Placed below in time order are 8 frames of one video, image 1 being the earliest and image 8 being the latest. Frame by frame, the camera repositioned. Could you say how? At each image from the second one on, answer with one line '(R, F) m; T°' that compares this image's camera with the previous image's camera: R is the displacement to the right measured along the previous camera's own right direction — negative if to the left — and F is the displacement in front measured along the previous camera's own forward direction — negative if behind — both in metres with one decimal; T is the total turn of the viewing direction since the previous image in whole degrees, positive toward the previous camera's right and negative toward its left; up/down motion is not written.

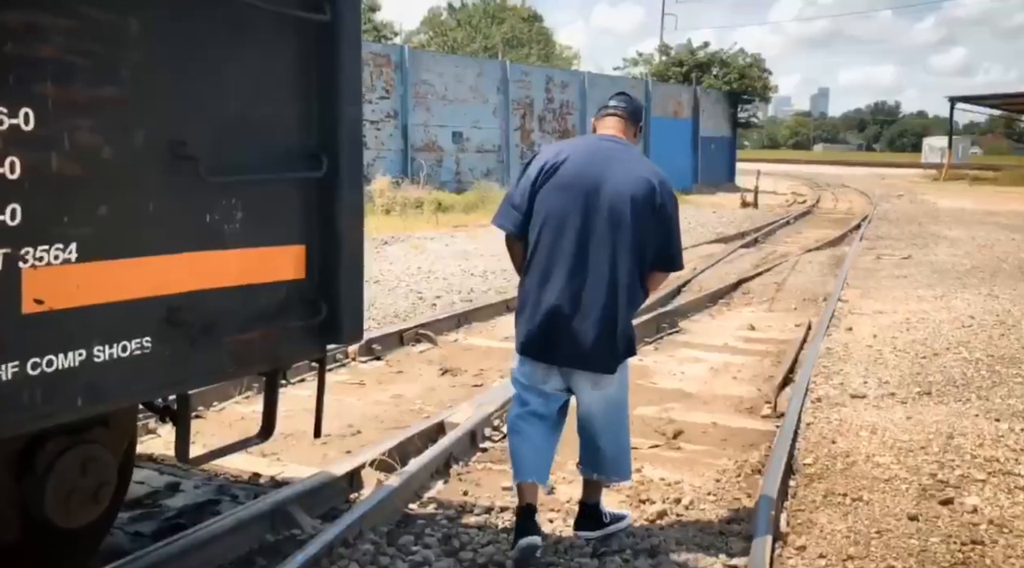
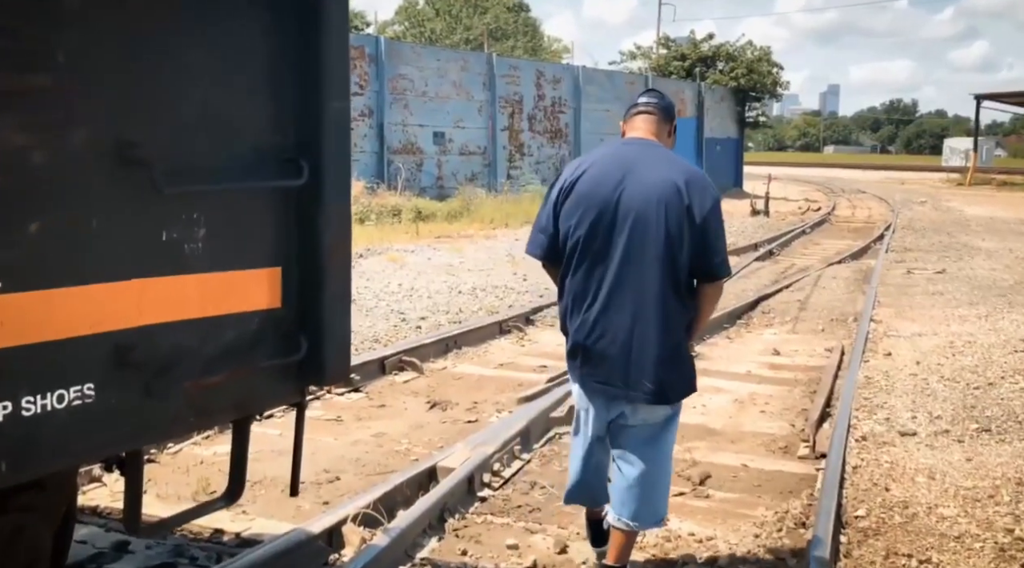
(-0.3, +1.0) m; +2°
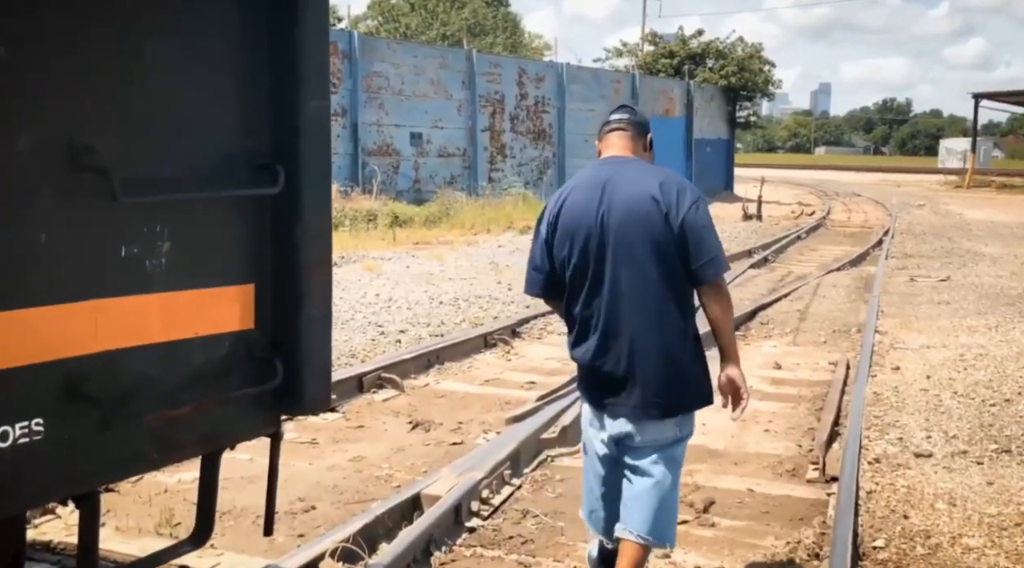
(-0.1, +0.5) m; +2°
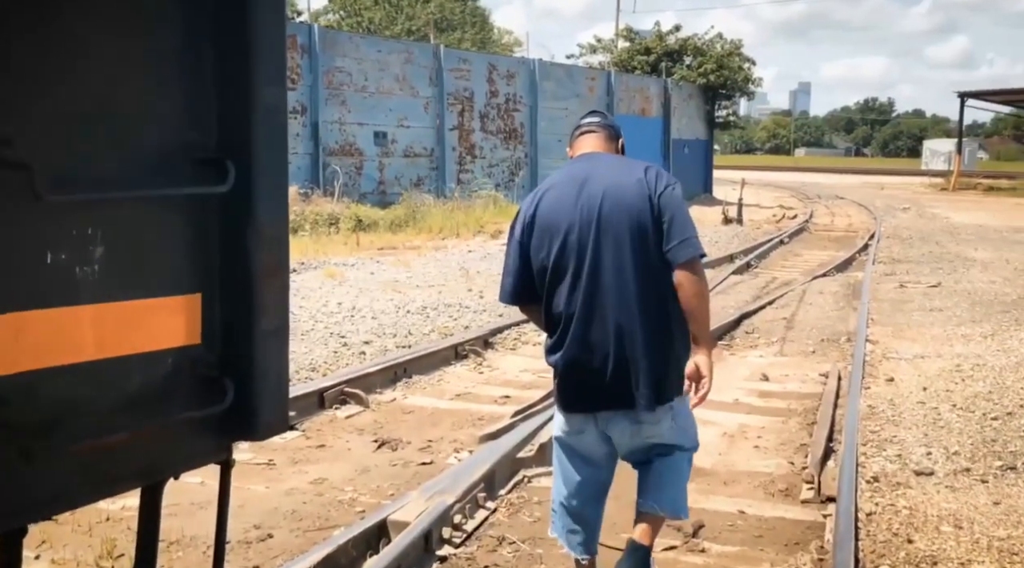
(-0.1, +0.5) m; +2°
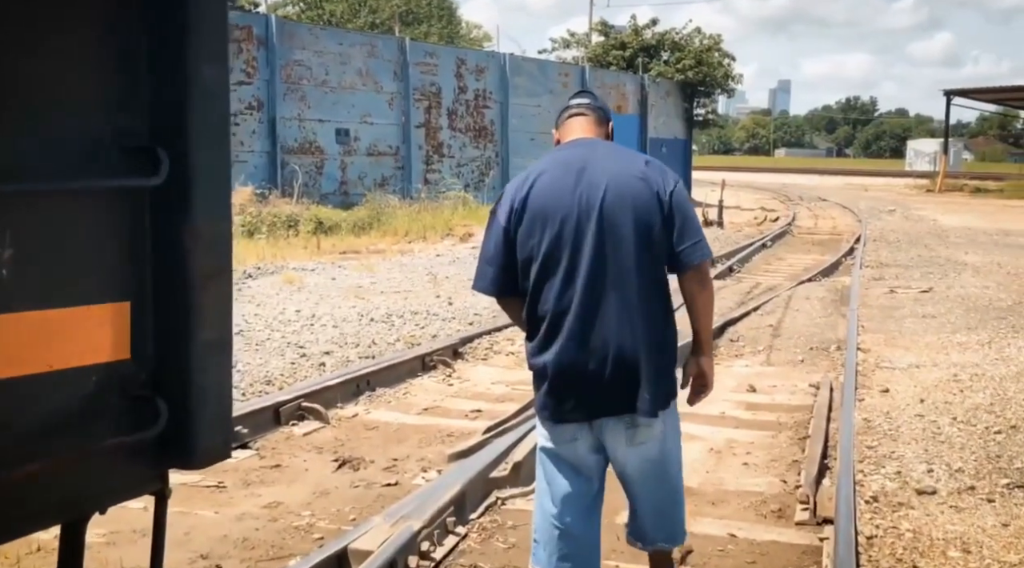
(0.0, +0.5) m; +2°
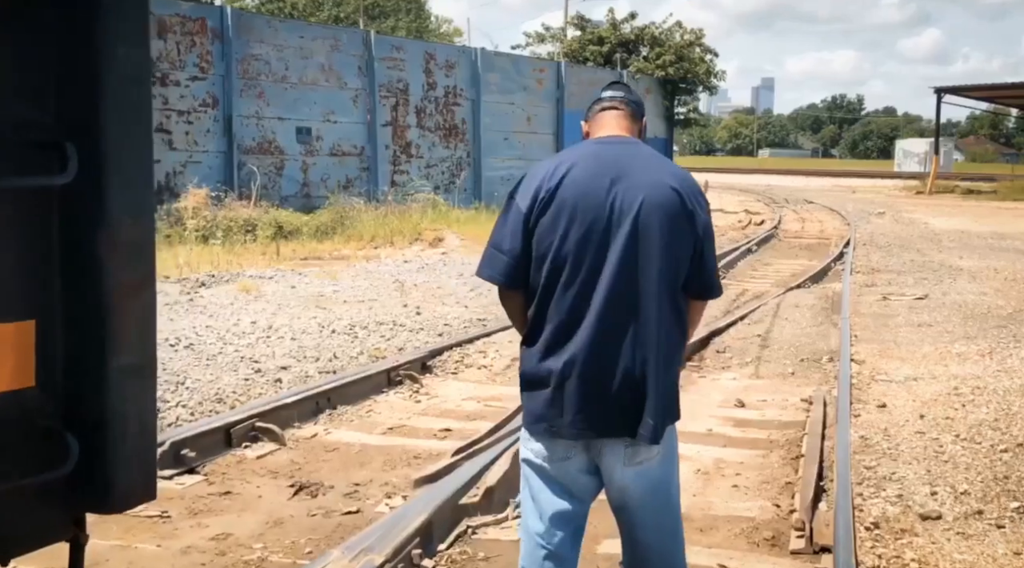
(0.0, +0.4) m; +1°
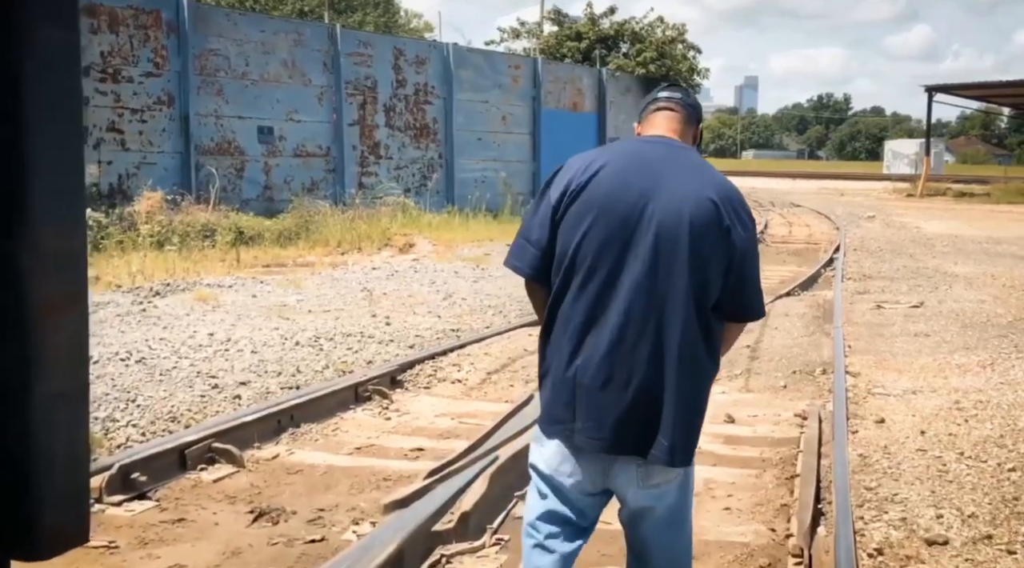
(0.0, +0.4) m; +1°
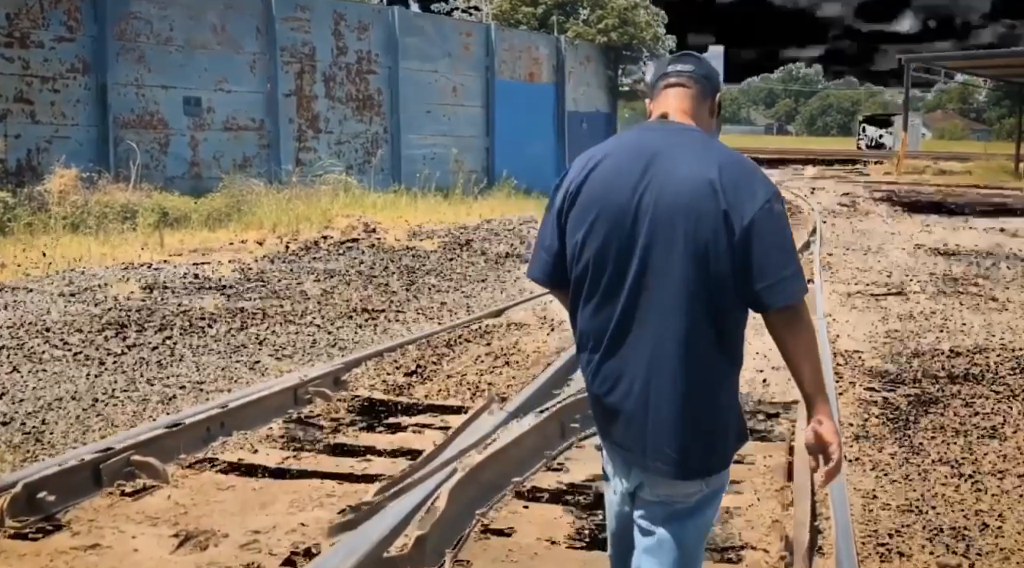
(-0.1, +0.6) m; +3°
